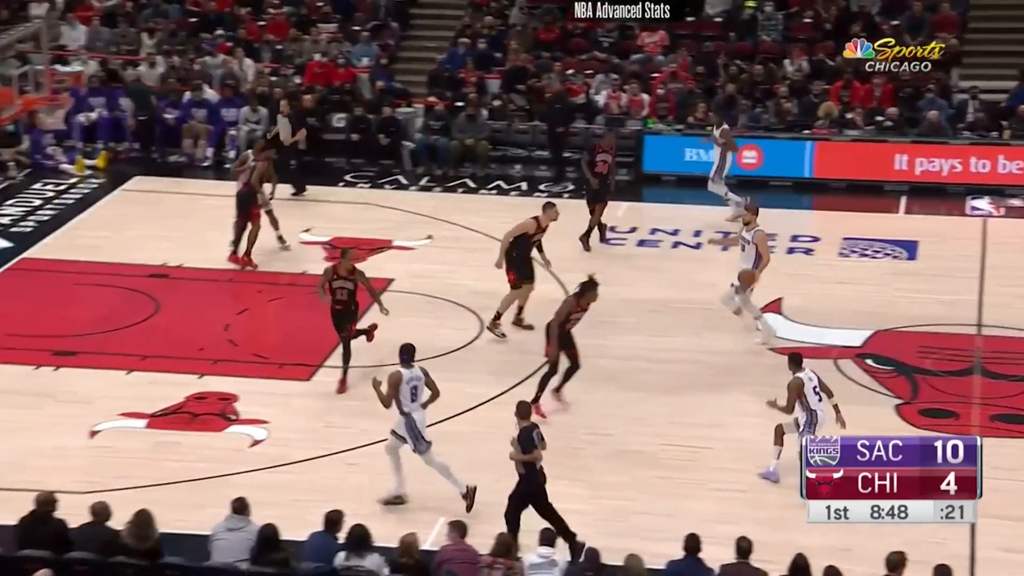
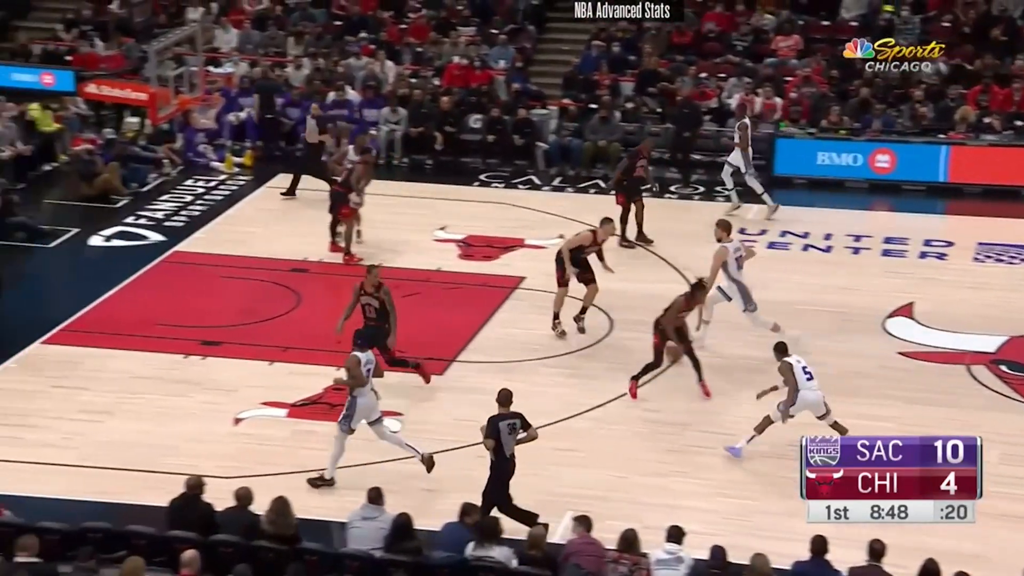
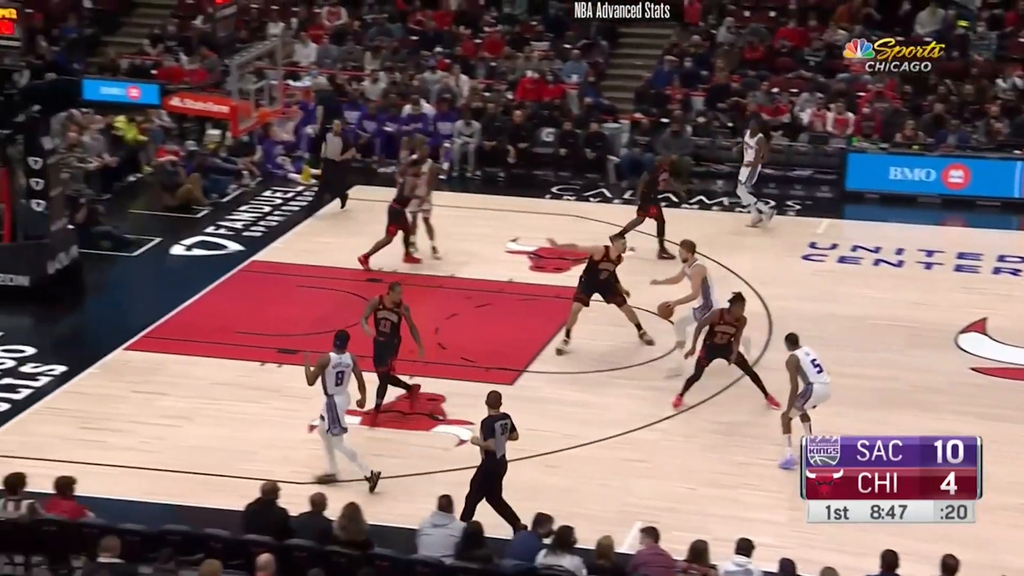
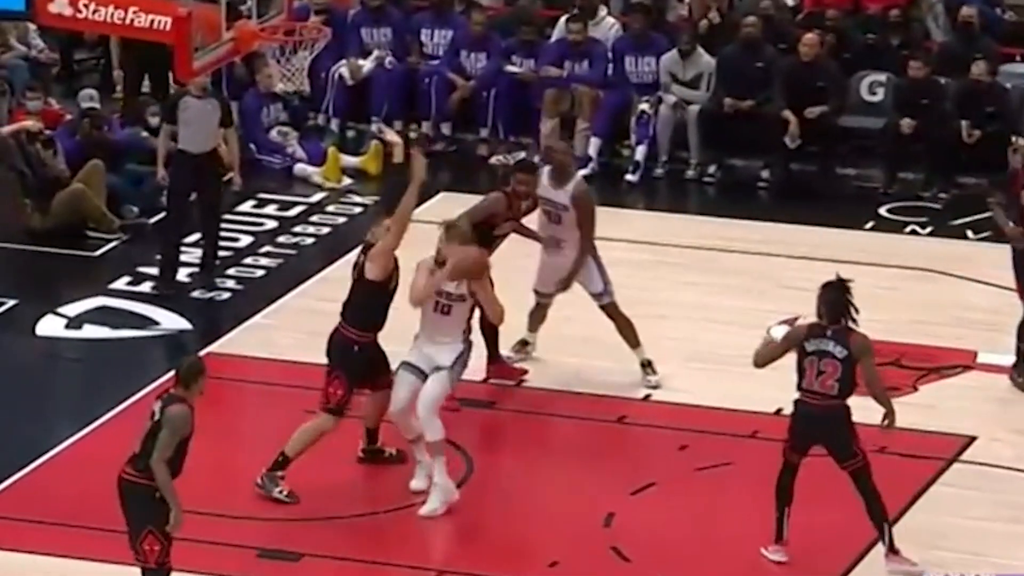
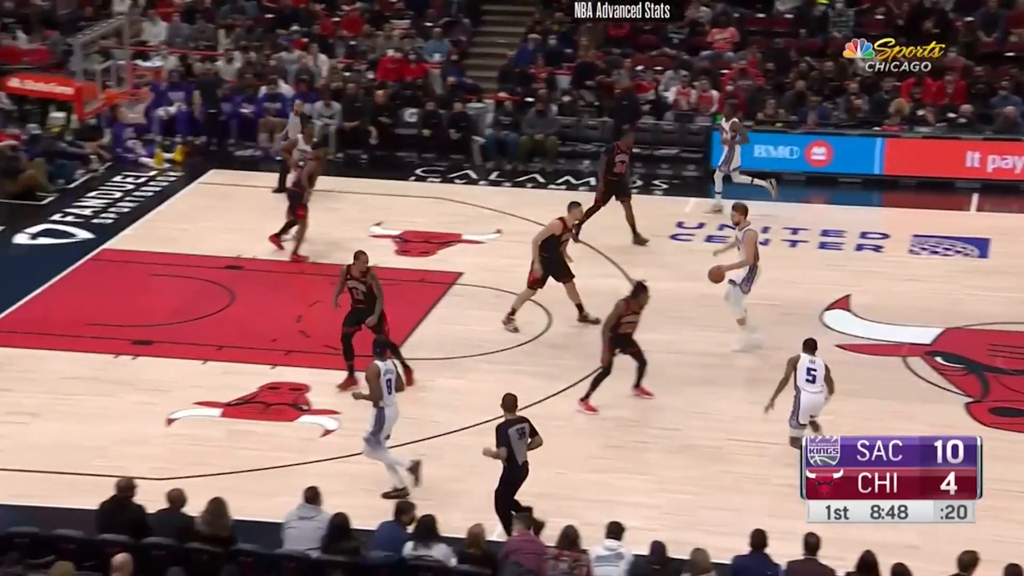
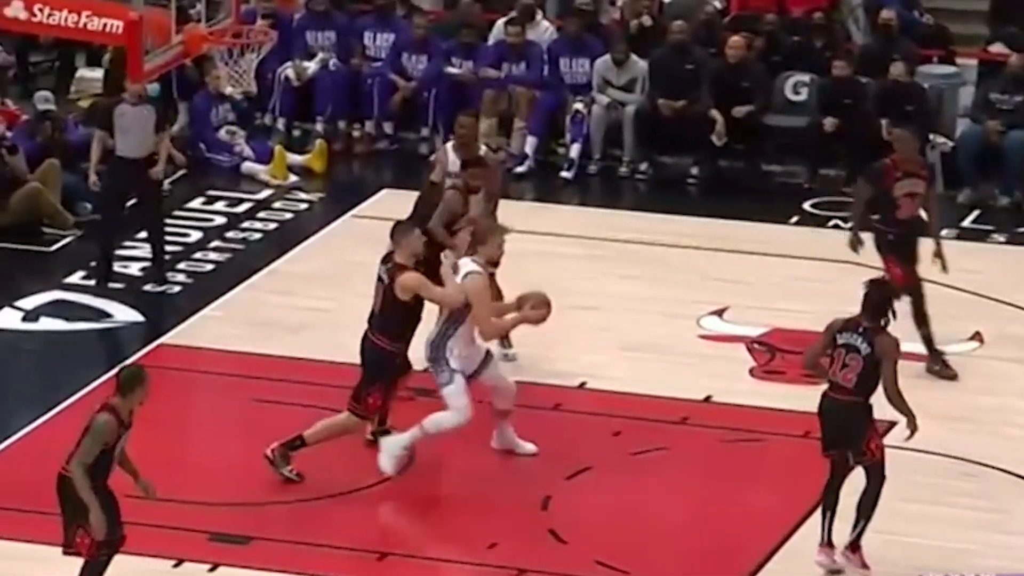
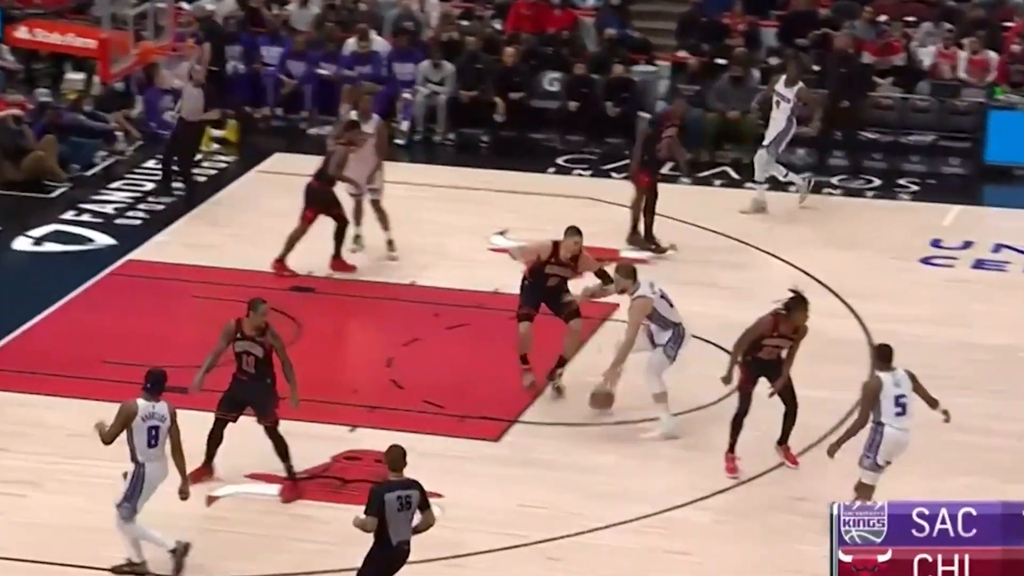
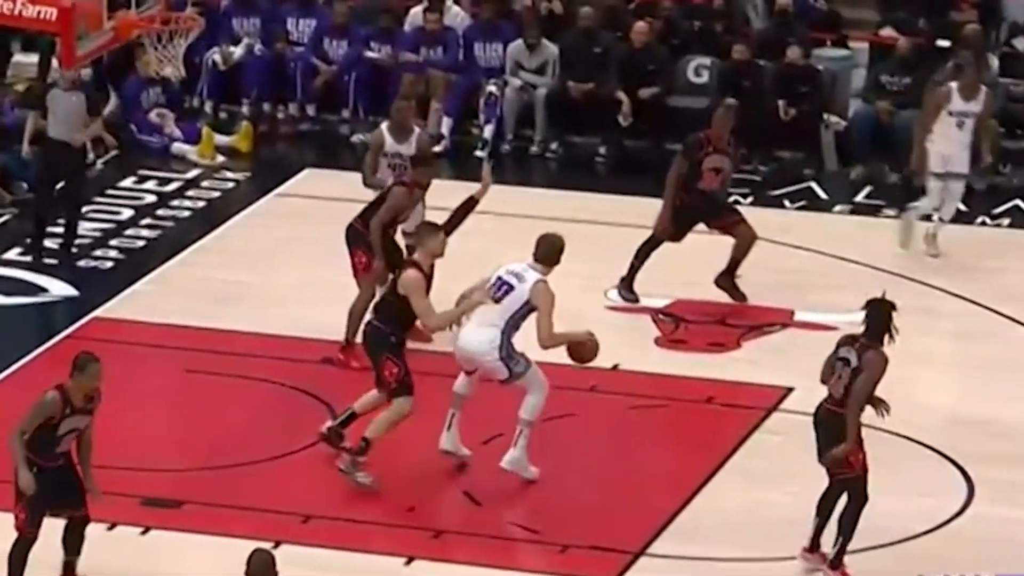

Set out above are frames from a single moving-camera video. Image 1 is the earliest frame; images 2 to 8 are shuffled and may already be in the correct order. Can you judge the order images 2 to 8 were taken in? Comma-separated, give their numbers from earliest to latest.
5, 2, 3, 7, 8, 6, 4
